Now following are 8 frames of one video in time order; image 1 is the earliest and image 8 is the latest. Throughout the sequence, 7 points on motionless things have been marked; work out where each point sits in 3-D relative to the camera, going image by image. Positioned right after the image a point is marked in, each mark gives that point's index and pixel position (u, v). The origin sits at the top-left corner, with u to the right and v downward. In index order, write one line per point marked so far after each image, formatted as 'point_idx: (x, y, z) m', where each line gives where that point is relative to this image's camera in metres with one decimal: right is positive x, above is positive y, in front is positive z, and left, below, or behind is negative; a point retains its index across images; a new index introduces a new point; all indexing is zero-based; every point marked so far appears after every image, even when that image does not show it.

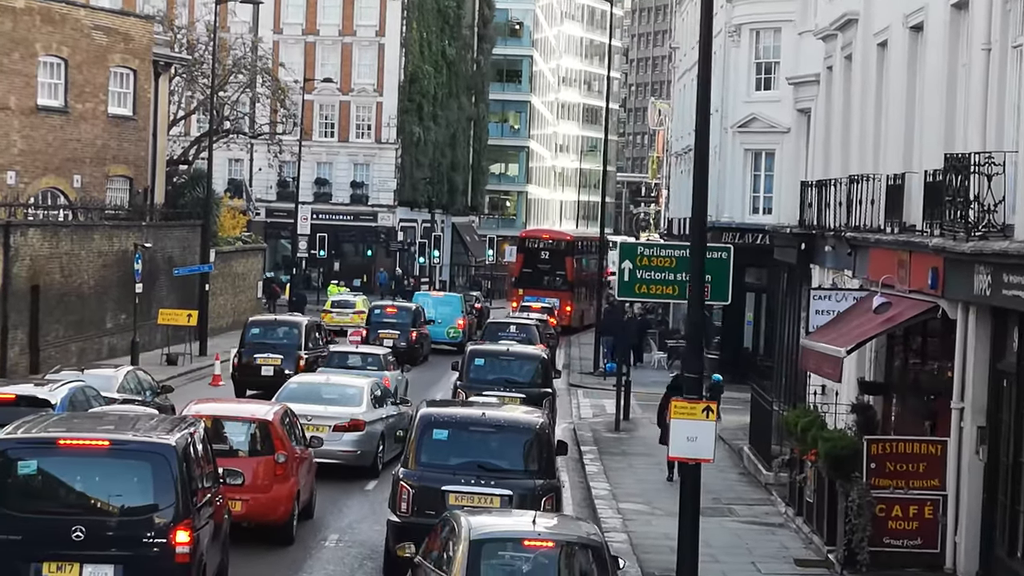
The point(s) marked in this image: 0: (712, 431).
0: (+2.0, -1.4, +15.3) m
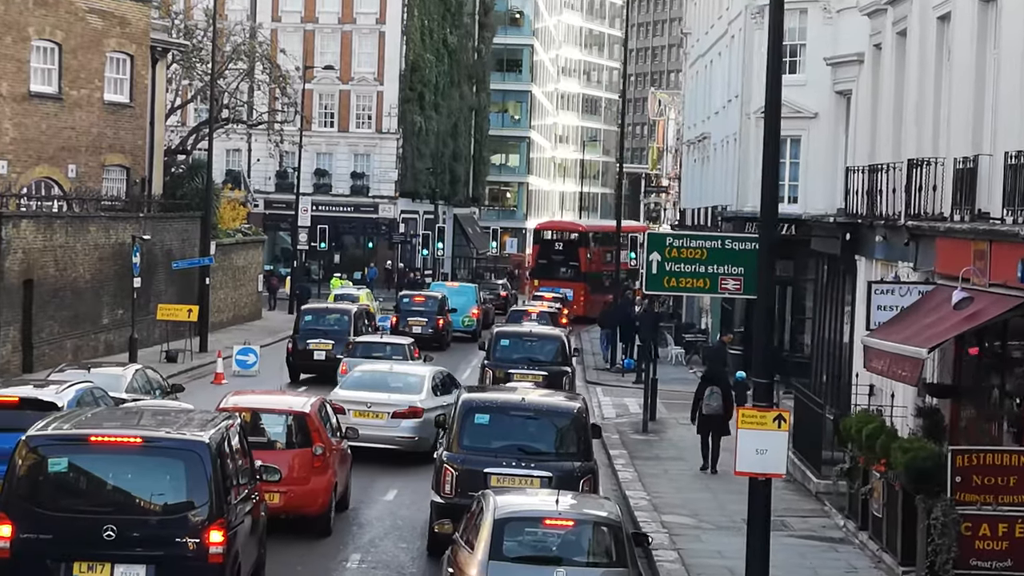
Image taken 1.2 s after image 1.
0: (+2.4, -1.4, +13.7) m
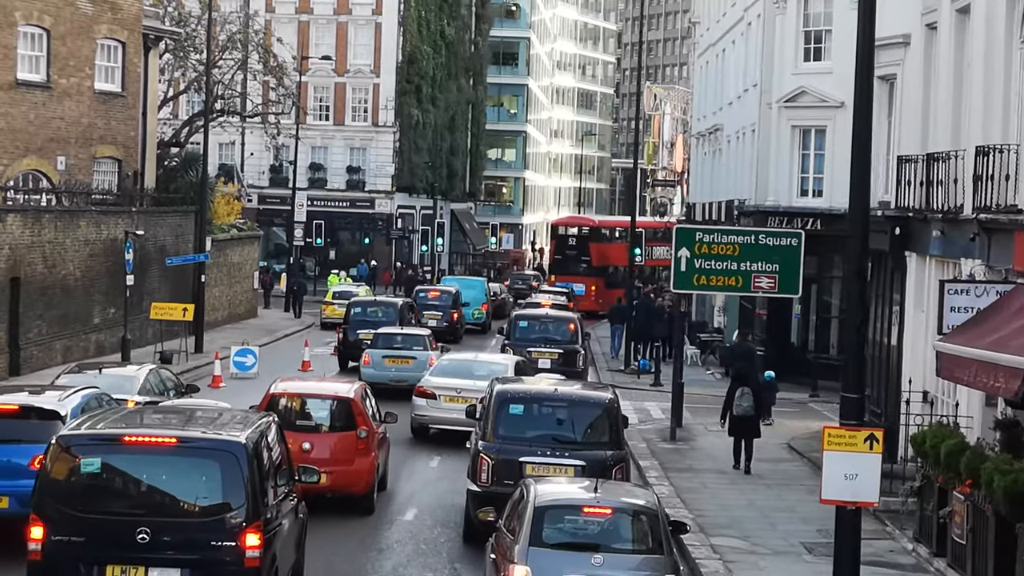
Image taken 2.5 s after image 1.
0: (+2.8, -1.4, +11.9) m
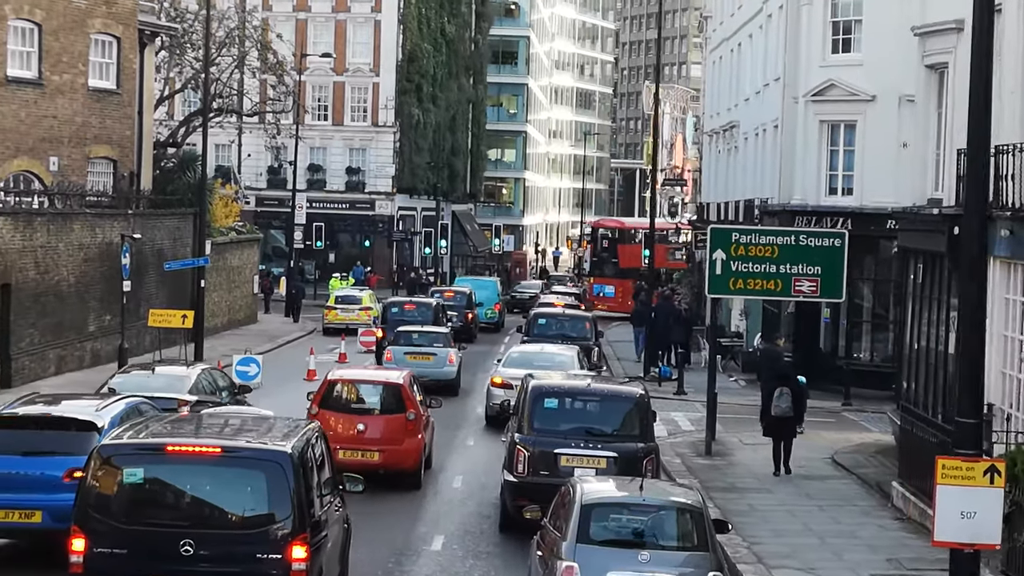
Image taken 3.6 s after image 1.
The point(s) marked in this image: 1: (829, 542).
0: (+3.2, -1.4, +10.3) m
1: (+3.6, -2.9, +17.5) m
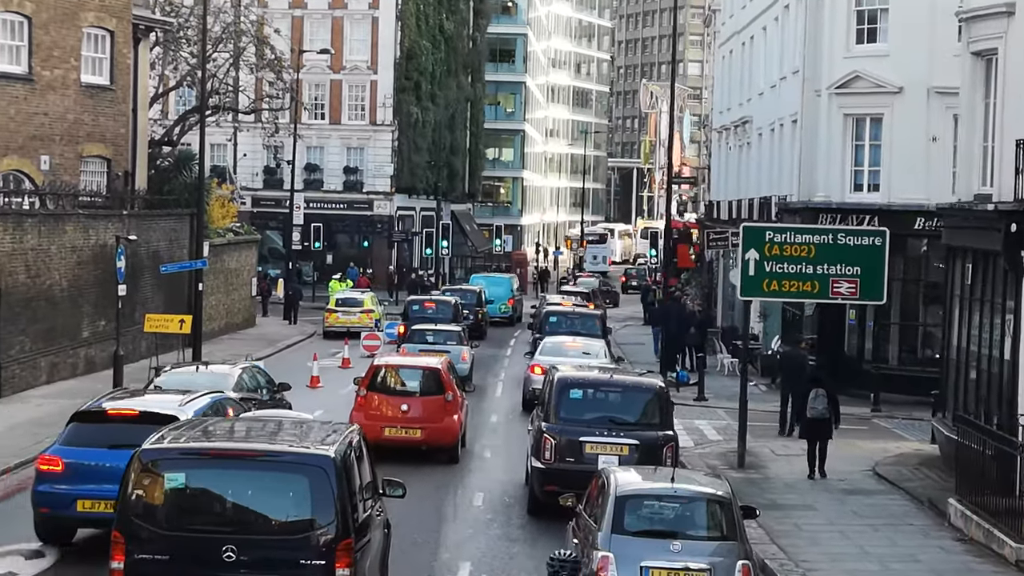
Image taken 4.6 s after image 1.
0: (+3.6, -1.5, +8.8) m
1: (+3.9, -2.9, +16.1) m
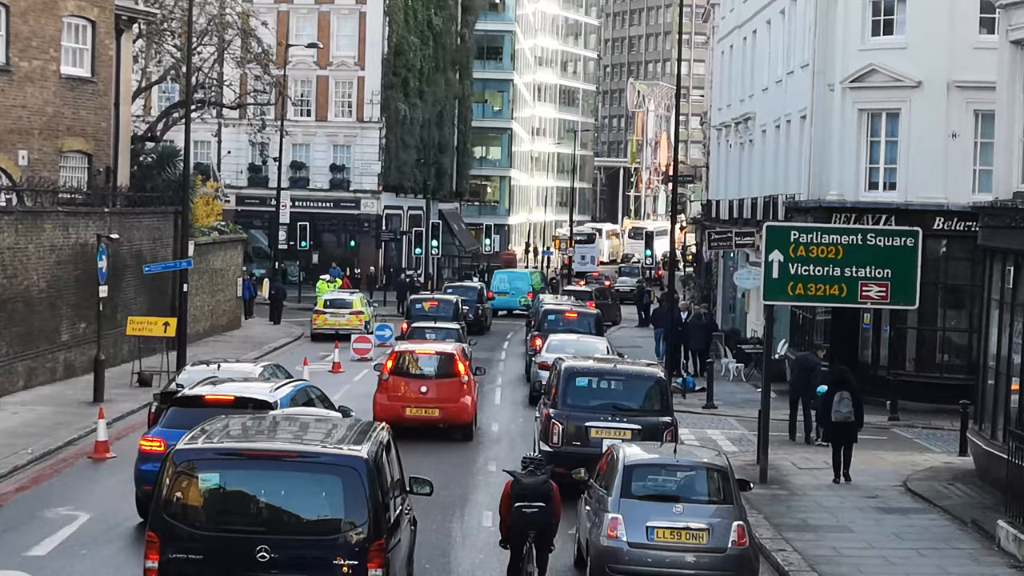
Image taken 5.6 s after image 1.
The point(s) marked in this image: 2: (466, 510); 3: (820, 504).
0: (+3.9, -1.5, +7.5) m
1: (+4.1, -3.0, +14.7) m
2: (-0.5, -2.8, +19.3) m
3: (+4.0, -2.8, +19.9) m
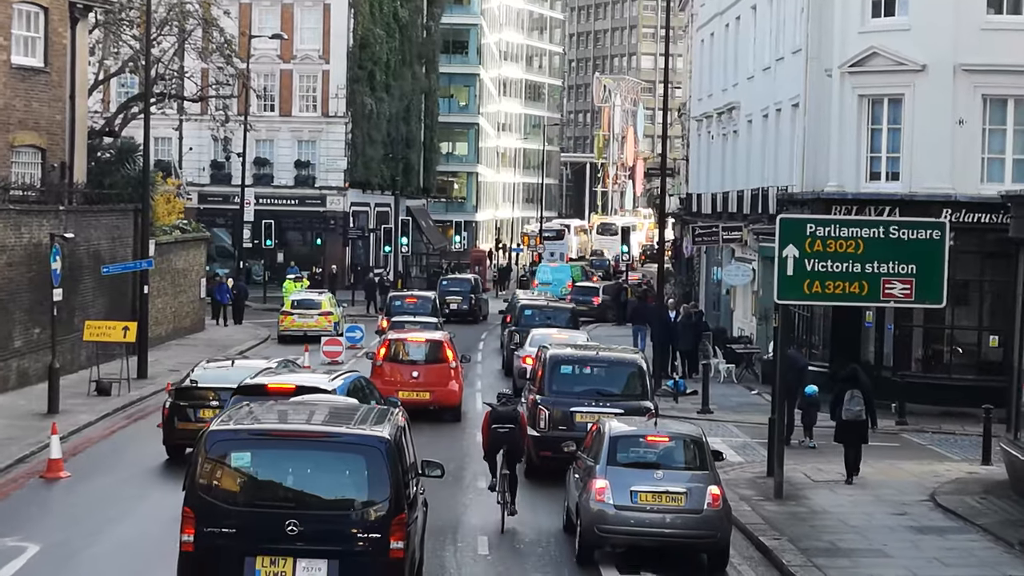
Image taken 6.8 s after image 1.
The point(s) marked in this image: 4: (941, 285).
0: (+4.1, -1.5, +5.7) m
1: (+4.2, -2.9, +13.0) m
2: (-0.6, -2.8, +17.5) m
3: (+3.9, -2.8, +18.2) m
4: (+5.5, 0.0, +19.9) m
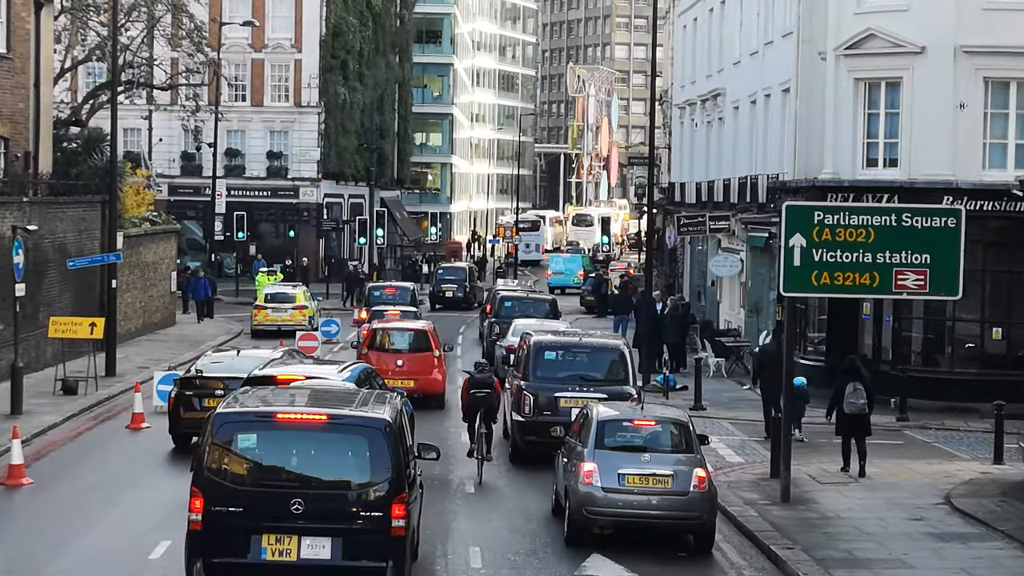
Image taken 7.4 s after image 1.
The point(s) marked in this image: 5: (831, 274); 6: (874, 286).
0: (+4.3, -1.5, +4.6) m
1: (+4.2, -2.9, +11.9) m
2: (-0.6, -2.7, +16.3) m
3: (+3.9, -2.7, +17.1) m
4: (+5.4, +0.2, +18.8) m
5: (+3.9, +0.2, +18.9) m
6: (+4.4, 0.0, +18.8) m
